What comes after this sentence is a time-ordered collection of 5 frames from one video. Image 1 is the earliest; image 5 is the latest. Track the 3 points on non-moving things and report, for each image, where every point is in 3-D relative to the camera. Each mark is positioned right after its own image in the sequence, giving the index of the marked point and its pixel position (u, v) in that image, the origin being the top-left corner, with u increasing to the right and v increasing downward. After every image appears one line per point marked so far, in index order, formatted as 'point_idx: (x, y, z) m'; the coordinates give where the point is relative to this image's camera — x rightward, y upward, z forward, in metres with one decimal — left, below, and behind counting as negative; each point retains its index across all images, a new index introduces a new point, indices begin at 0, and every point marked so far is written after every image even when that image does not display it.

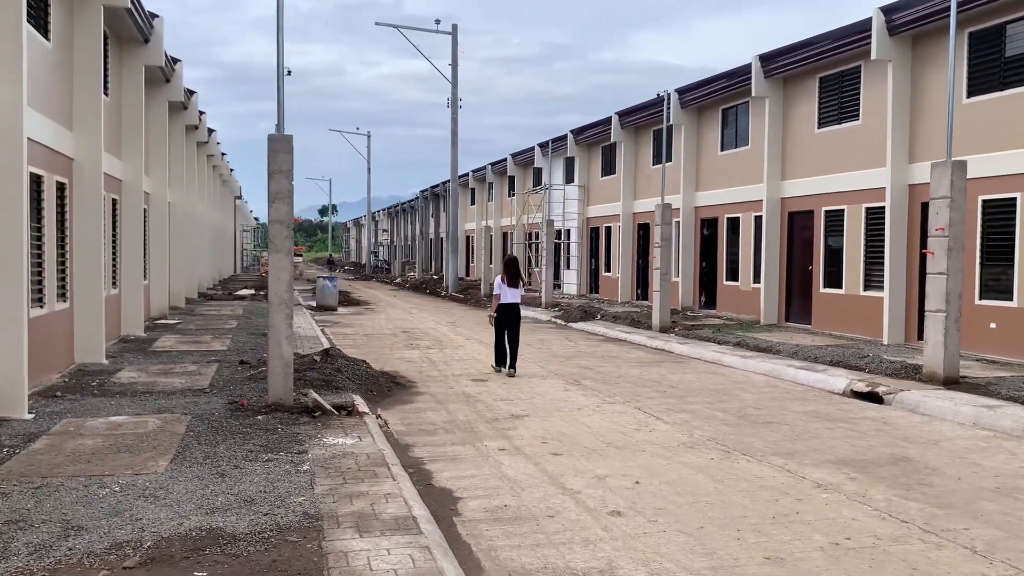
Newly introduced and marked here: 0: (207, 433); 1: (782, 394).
0: (-2.7, -1.3, +7.9) m
1: (+3.4, -1.4, +11.5) m
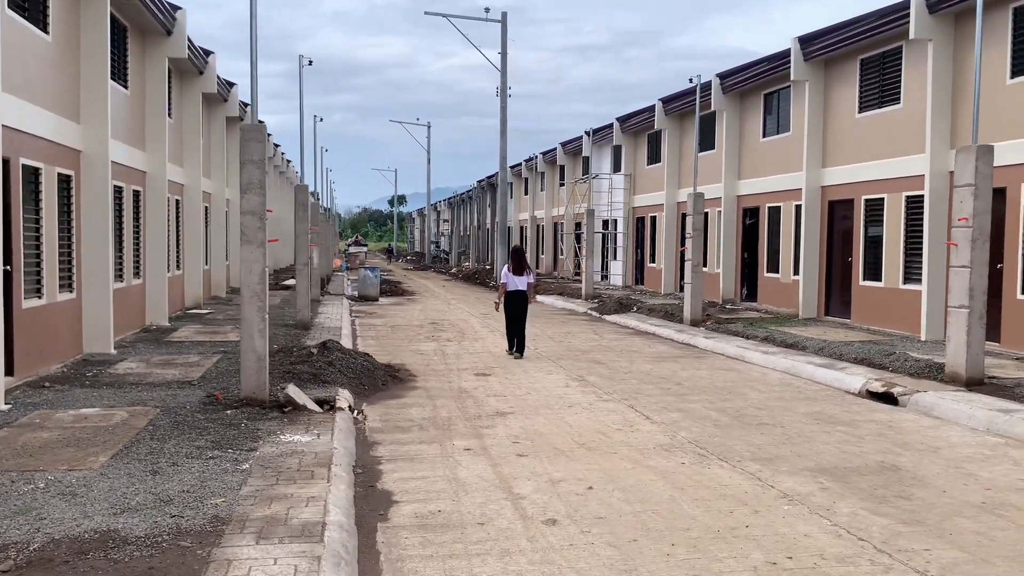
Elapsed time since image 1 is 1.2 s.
0: (-3.0, -1.2, +7.8) m
1: (+3.4, -1.3, +10.9) m
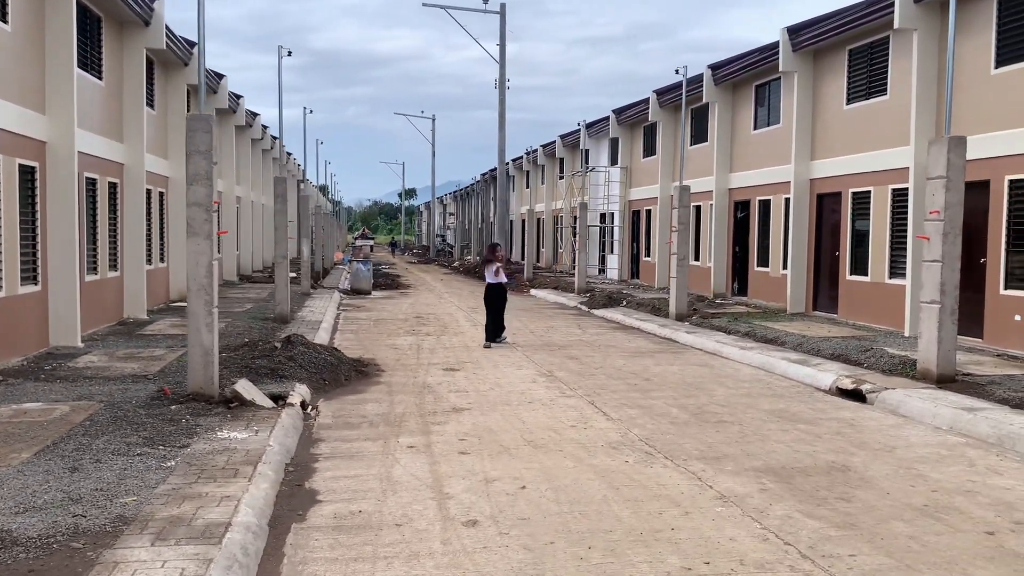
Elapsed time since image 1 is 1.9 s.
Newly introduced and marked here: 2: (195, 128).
0: (-3.5, -1.2, +7.6) m
1: (+2.9, -1.2, +10.7) m
2: (-3.0, +1.5, +8.5) m
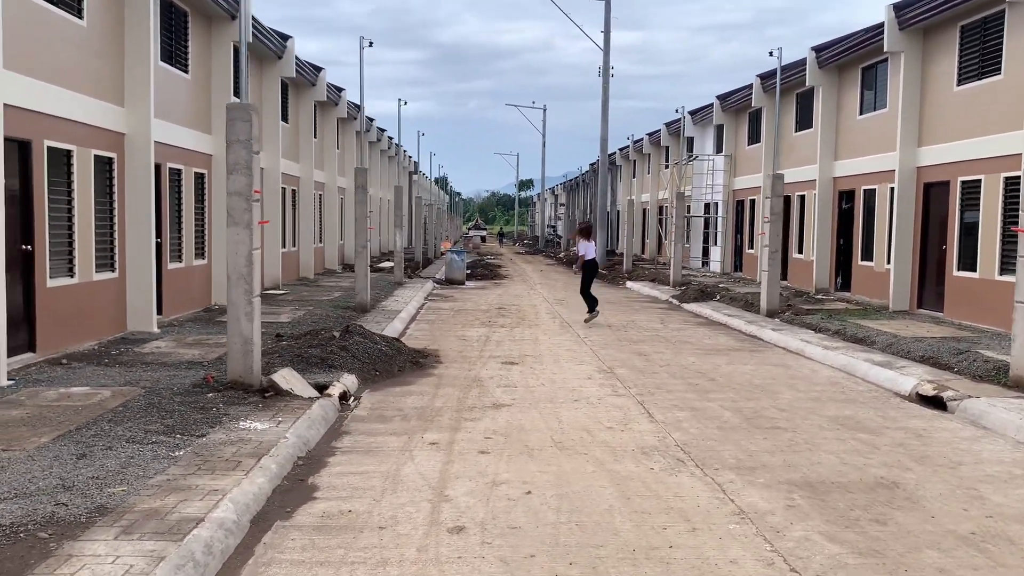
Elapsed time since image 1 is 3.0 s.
0: (-3.3, -1.0, +7.7) m
1: (+3.5, -1.2, +9.9) m
2: (-2.6, +1.6, +8.6) m
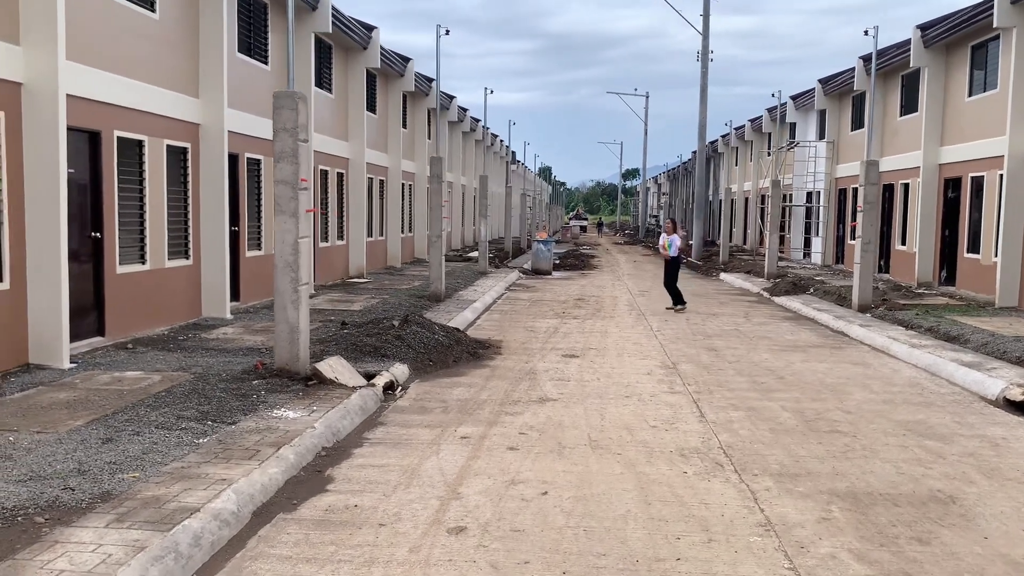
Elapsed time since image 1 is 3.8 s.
0: (-2.9, -0.9, +7.8) m
1: (+4.0, -1.1, +9.2) m
2: (-2.2, +1.7, +8.6) m
